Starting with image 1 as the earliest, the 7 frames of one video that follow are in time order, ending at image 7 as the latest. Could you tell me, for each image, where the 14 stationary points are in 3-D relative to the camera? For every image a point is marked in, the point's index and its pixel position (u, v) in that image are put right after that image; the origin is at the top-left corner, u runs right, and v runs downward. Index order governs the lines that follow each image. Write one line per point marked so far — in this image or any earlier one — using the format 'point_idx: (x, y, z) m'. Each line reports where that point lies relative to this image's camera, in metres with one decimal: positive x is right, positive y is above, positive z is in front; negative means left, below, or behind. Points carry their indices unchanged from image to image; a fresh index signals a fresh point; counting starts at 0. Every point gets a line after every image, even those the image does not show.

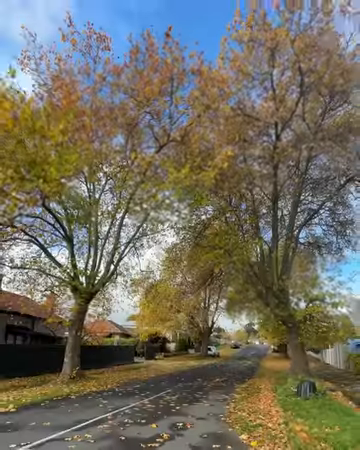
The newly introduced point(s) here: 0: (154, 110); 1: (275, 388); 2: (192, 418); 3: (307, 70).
0: (-1.1, +4.7, +18.6) m
1: (+4.0, -6.9, +19.3) m
2: (+0.3, -4.7, +11.1) m
3: (+5.5, +6.7, +19.7) m
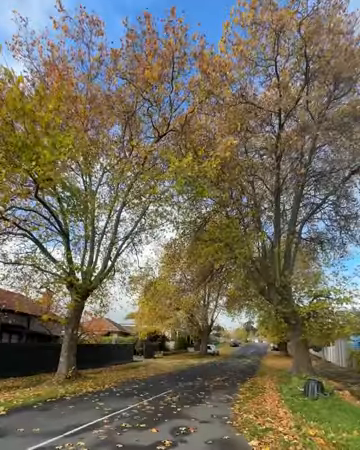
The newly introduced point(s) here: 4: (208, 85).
0: (-1.1, +5.0, +17.7) m
1: (+4.1, -6.6, +18.5) m
2: (+0.3, -4.4, +10.3) m
3: (+5.5, +7.0, +18.9) m
4: (+1.1, +5.4, +17.5) m
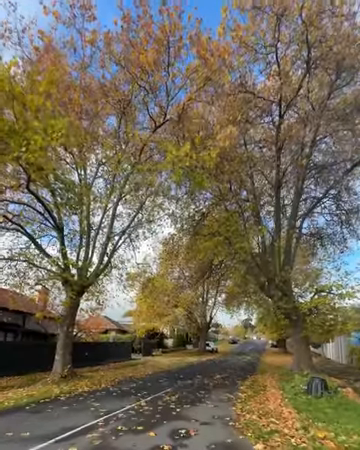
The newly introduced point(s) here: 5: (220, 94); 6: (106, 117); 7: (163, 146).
0: (-1.2, +5.3, +17.1) m
1: (+4.0, -6.3, +18.0) m
2: (+0.3, -4.2, +9.7) m
3: (+5.4, +7.3, +18.3) m
4: (+1.0, +5.7, +16.9) m
5: (+1.5, +5.1, +17.7) m
6: (-2.7, +4.0, +17.1) m
7: (-0.7, +3.1, +17.6) m
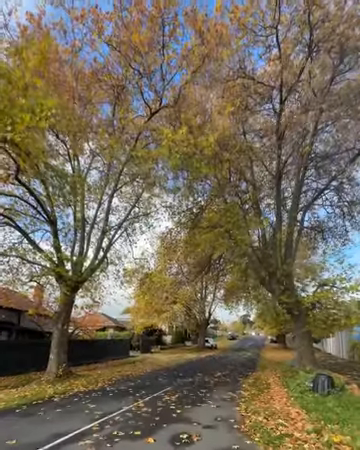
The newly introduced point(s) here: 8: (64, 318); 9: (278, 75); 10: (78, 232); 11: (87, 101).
0: (-1.3, +5.6, +16.3) m
1: (+4.0, -6.0, +17.3) m
2: (+0.3, -4.0, +9.0) m
3: (+5.2, +7.7, +17.5) m
4: (+0.9, +6.0, +16.1) m
5: (+1.4, +5.4, +17.0) m
6: (-2.8, +4.3, +16.3) m
7: (-0.8, +3.4, +16.8) m
8: (-4.9, -3.9, +19.2) m
9: (+4.1, +6.3, +19.1) m
10: (-4.5, -0.3, +19.9) m
11: (-3.1, +4.1, +15.1) m
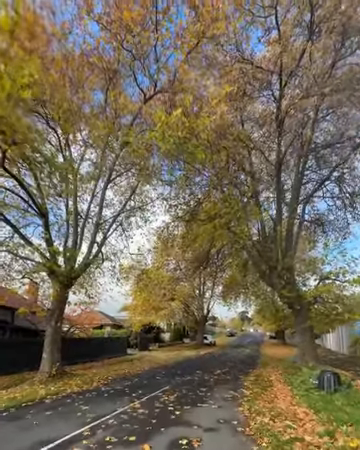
0: (-1.4, +5.8, +15.5) m
1: (+4.0, -5.6, +16.6) m
2: (+0.3, -3.7, +8.3) m
3: (+5.0, +8.0, +16.7) m
4: (+0.7, +6.3, +15.3) m
5: (+1.2, +5.7, +16.2) m
6: (-3.0, +4.6, +15.5) m
7: (-0.9, +3.7, +16.1) m
8: (-4.9, -3.6, +18.5) m
9: (+3.9, +6.7, +18.4) m
10: (-4.6, 0.0, +19.2) m
11: (-3.2, +4.4, +14.3) m
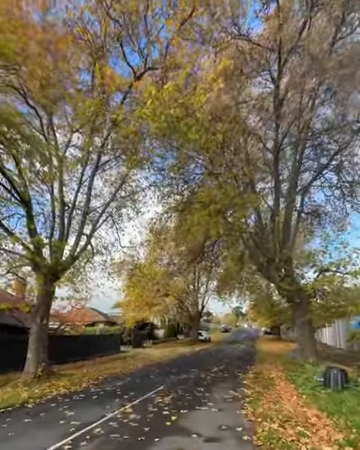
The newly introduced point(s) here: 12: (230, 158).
0: (-1.7, +6.2, +14.3) m
1: (+3.8, -5.2, +15.5) m
2: (+0.3, -3.4, +7.2) m
3: (+4.8, +8.5, +15.6) m
4: (+0.4, +6.7, +14.2) m
5: (+1.0, +6.1, +15.0) m
6: (-3.2, +4.9, +14.2) m
7: (-1.2, +4.0, +14.9) m
8: (-5.1, -3.3, +17.3) m
9: (+3.6, +7.1, +17.2) m
10: (-4.8, +0.4, +18.0) m
11: (-3.4, +4.7, +13.1) m
12: (+2.2, +2.9, +20.1) m
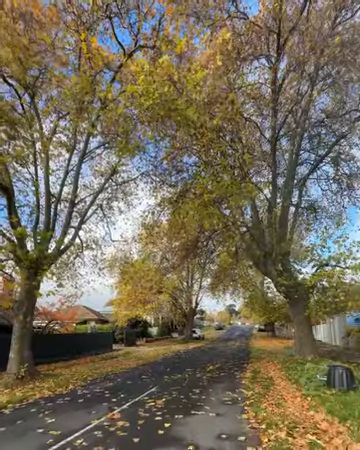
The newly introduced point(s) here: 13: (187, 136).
0: (-1.9, +6.5, +13.3) m
1: (+3.6, -4.9, +14.6) m
2: (+0.2, -3.1, +6.2) m
3: (+4.5, +8.8, +14.6) m
4: (+0.2, +7.0, +13.2) m
5: (+0.8, +6.5, +14.0) m
6: (-3.4, +5.3, +13.2) m
7: (-1.4, +4.4, +13.9) m
8: (-5.4, -3.0, +16.2) m
9: (+3.4, +7.5, +16.3) m
10: (-5.1, +0.7, +16.9) m
11: (-3.6, +5.0, +12.0) m
12: (+1.9, +3.2, +19.1) m
13: (+0.2, +3.3, +17.1) m
